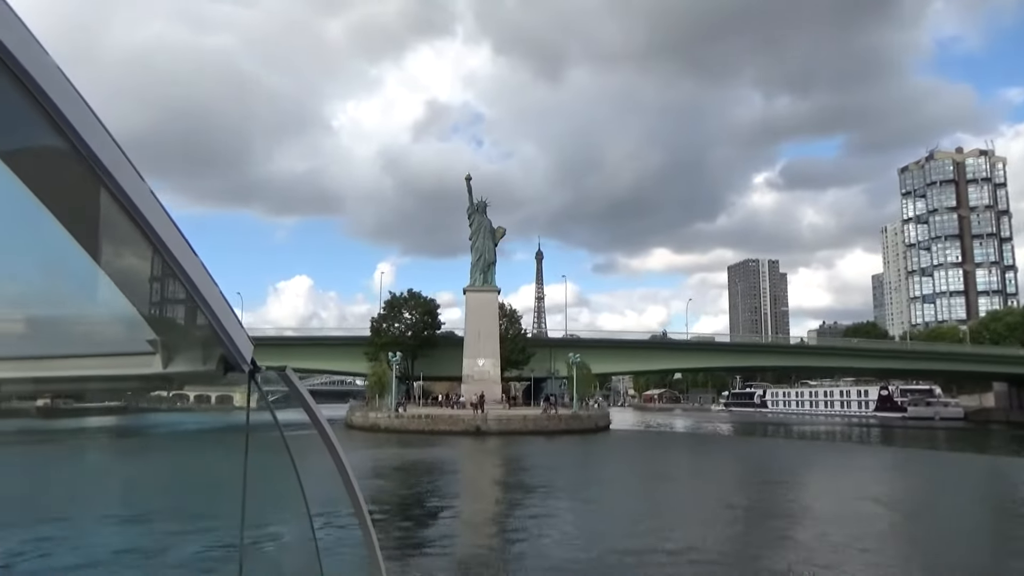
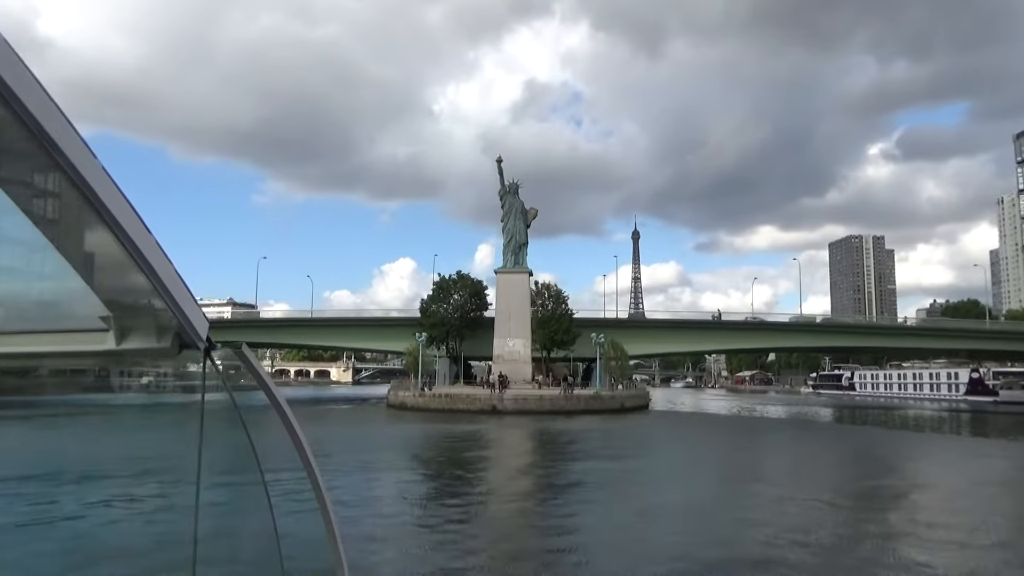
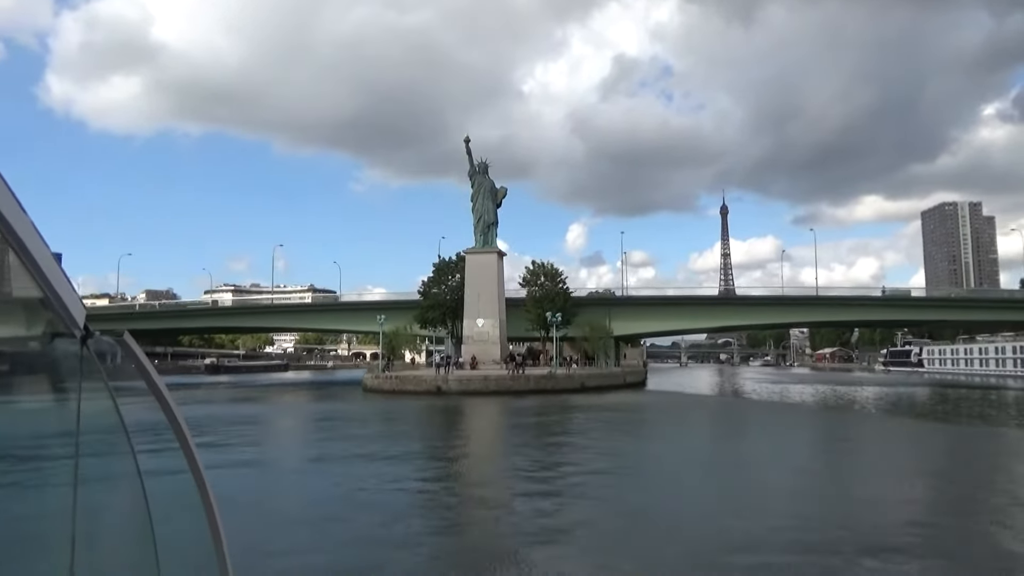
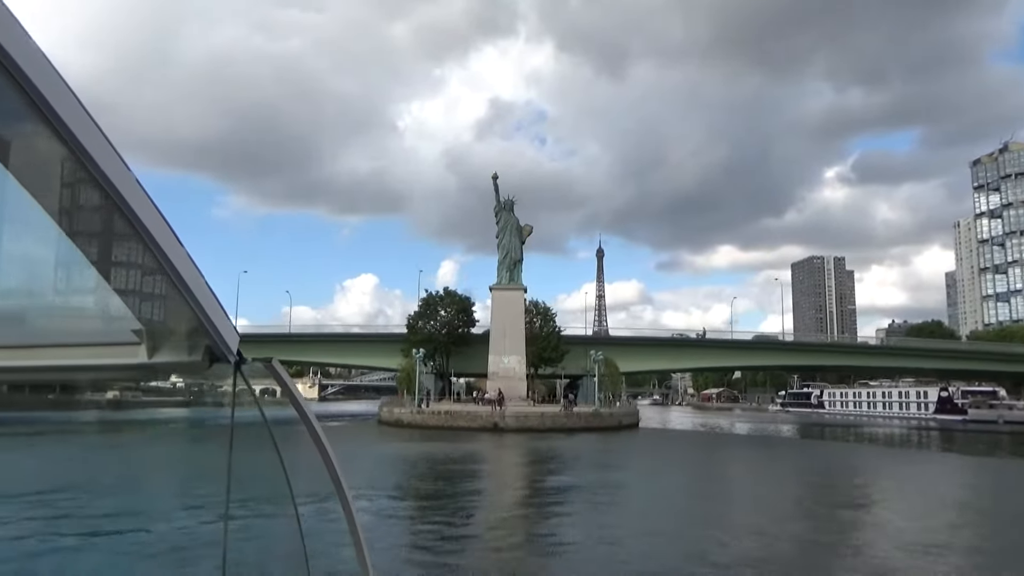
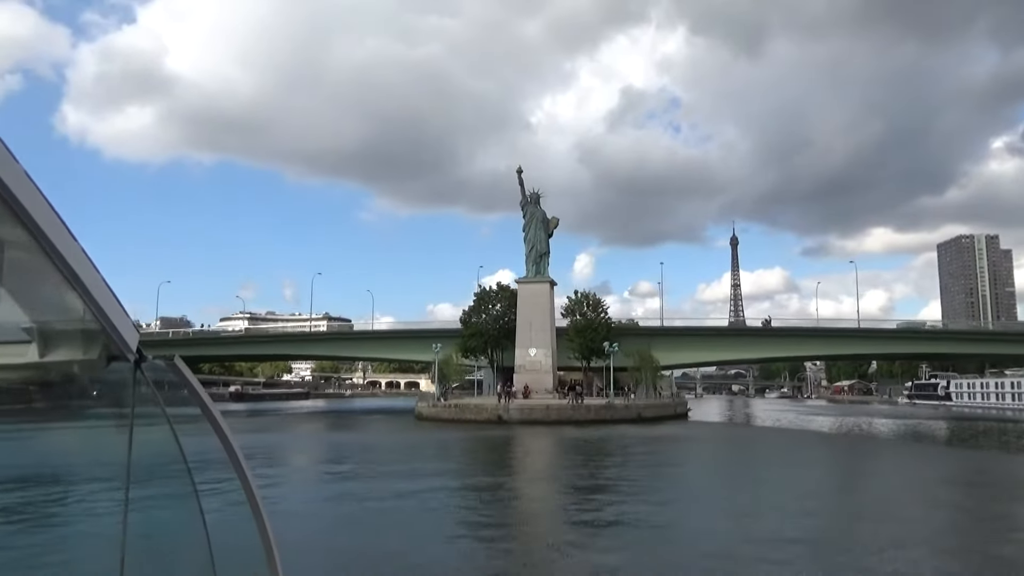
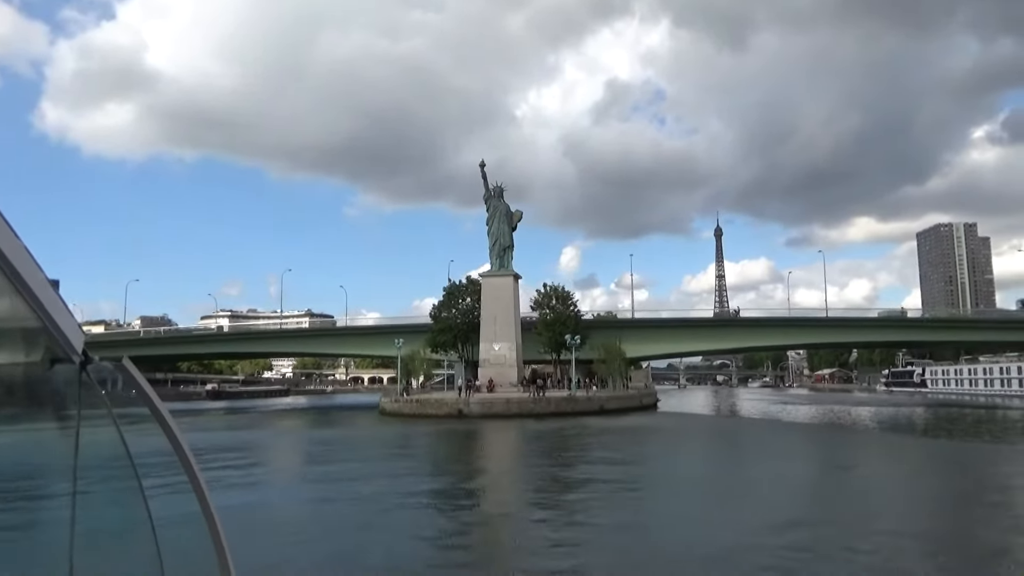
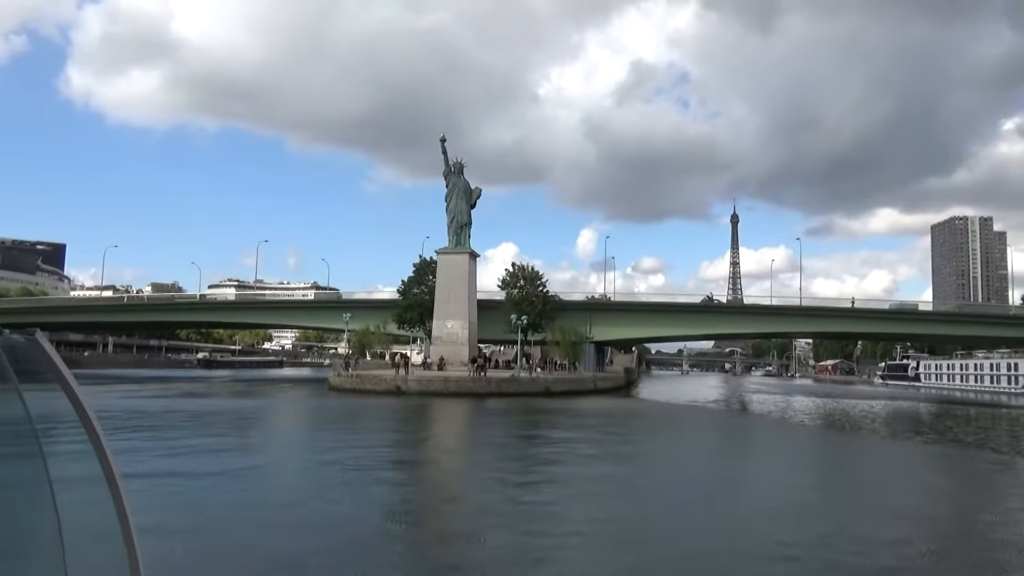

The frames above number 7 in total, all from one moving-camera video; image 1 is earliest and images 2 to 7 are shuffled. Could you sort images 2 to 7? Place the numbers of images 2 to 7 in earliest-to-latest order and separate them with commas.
4, 2, 5, 6, 3, 7
